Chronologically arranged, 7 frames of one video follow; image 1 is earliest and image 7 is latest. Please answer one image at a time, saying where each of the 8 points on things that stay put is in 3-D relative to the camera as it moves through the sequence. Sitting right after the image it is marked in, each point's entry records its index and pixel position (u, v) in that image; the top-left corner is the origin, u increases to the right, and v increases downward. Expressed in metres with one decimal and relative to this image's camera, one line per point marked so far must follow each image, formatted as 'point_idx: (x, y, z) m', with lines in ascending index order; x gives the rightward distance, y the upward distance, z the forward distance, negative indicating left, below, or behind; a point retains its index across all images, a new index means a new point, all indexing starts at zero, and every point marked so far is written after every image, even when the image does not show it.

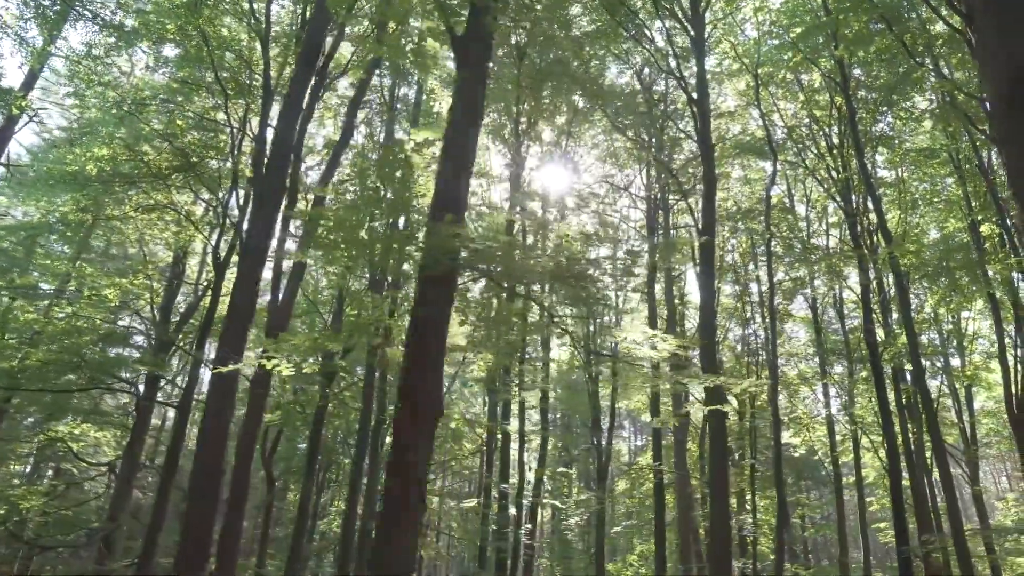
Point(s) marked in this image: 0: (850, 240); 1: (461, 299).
0: (+8.2, +1.2, +15.6) m
1: (-0.9, -0.2, +12.0) m
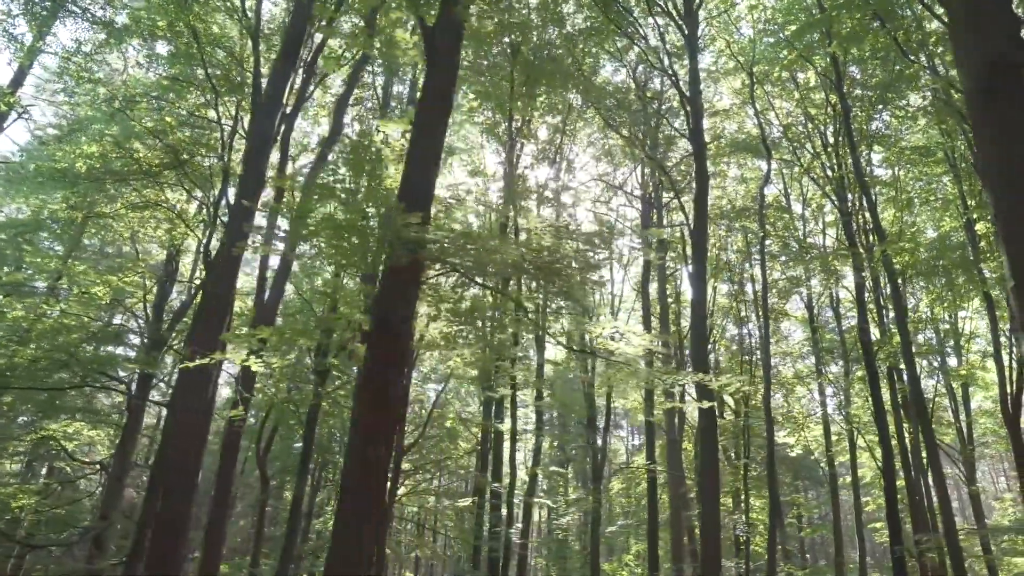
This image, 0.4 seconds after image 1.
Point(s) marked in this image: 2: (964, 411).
0: (+8.0, +1.2, +15.5) m
1: (-1.1, -0.2, +12.0) m
2: (+13.0, -3.5, +18.6) m
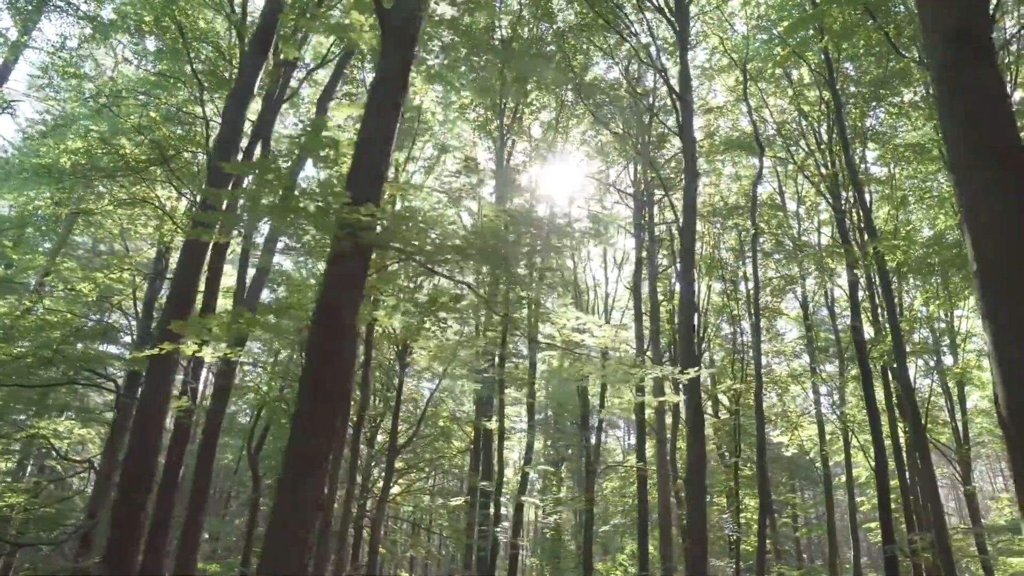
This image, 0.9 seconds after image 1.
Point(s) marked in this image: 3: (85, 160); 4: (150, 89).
0: (+7.9, +1.2, +15.4) m
1: (-1.3, -0.1, +11.9) m
2: (+12.9, -3.5, +18.5) m
3: (-6.6, +2.0, +10.0) m
4: (-6.2, +3.4, +11.0) m
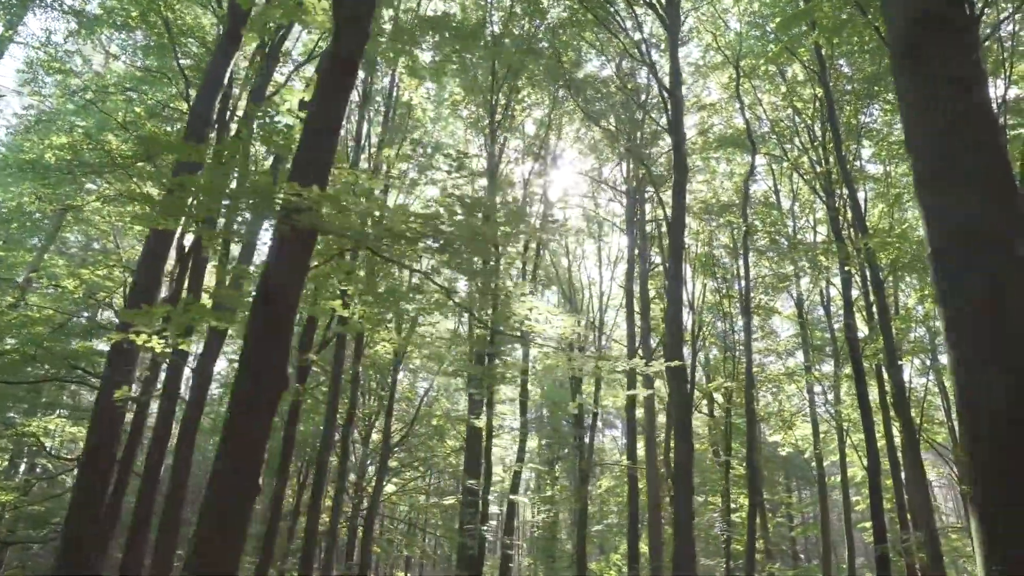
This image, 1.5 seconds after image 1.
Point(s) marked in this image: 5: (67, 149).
0: (+7.7, +1.3, +15.3) m
1: (-1.5, -0.1, +11.8) m
2: (+12.7, -3.5, +18.4) m
3: (-6.8, +2.0, +9.9) m
4: (-6.4, +3.5, +10.9) m
5: (-6.9, +2.2, +10.0) m
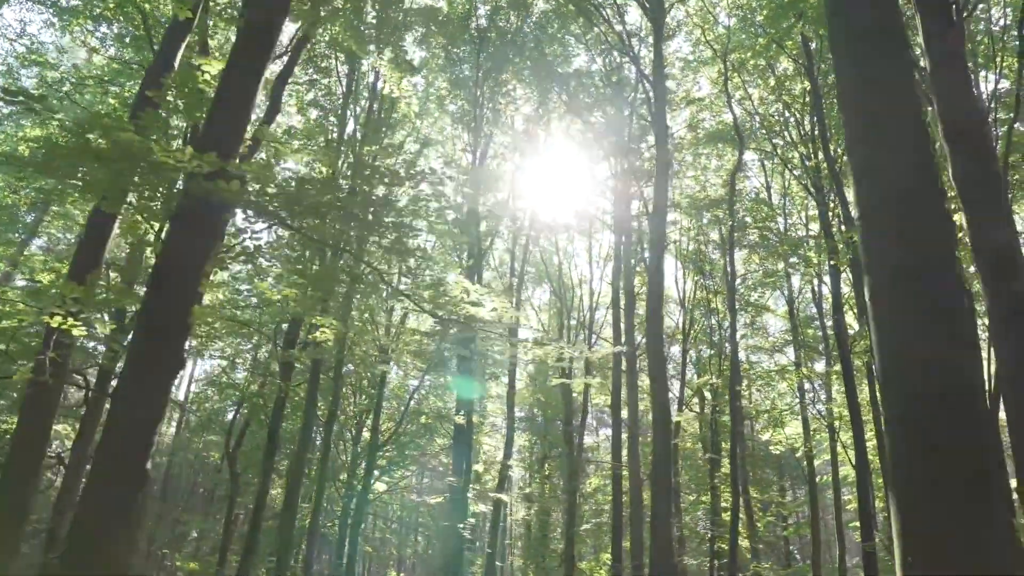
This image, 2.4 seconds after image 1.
0: (+7.4, +1.3, +15.2) m
1: (-1.8, 0.0, +11.7) m
2: (+12.4, -3.4, +18.2) m
3: (-7.1, +2.1, +9.8) m
4: (-6.7, +3.5, +10.8) m
5: (-7.2, +2.2, +9.9) m
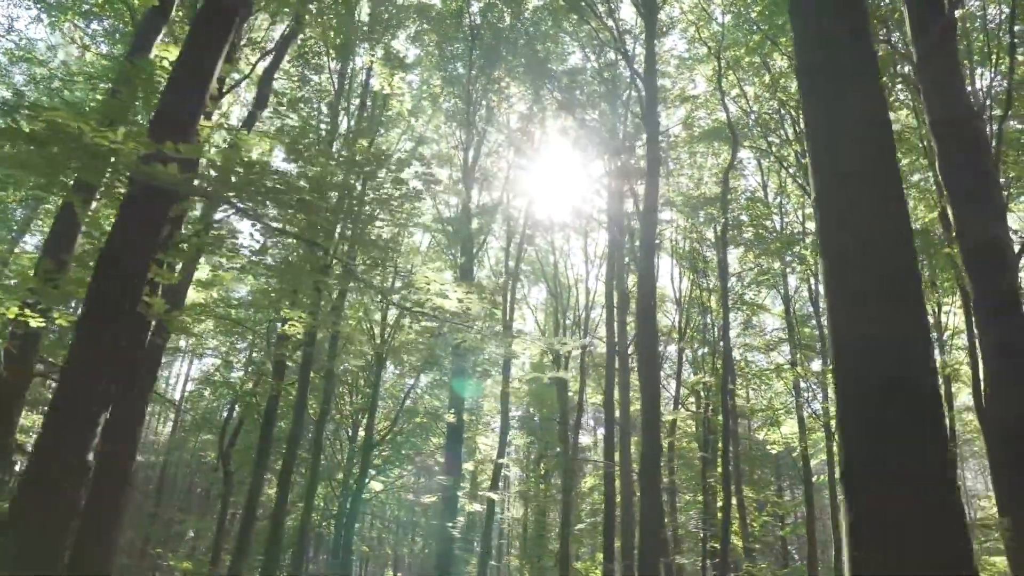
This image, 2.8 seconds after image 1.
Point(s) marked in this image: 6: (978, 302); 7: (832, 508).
0: (+7.2, +1.4, +15.1) m
1: (-1.9, 0.0, +11.6) m
2: (+12.3, -3.4, +18.1) m
3: (-7.3, +2.2, +9.7) m
4: (-6.8, +3.6, +10.8) m
5: (-7.4, +2.3, +9.9) m
6: (+3.6, -0.1, +5.0) m
7: (+8.0, -5.5, +16.2) m
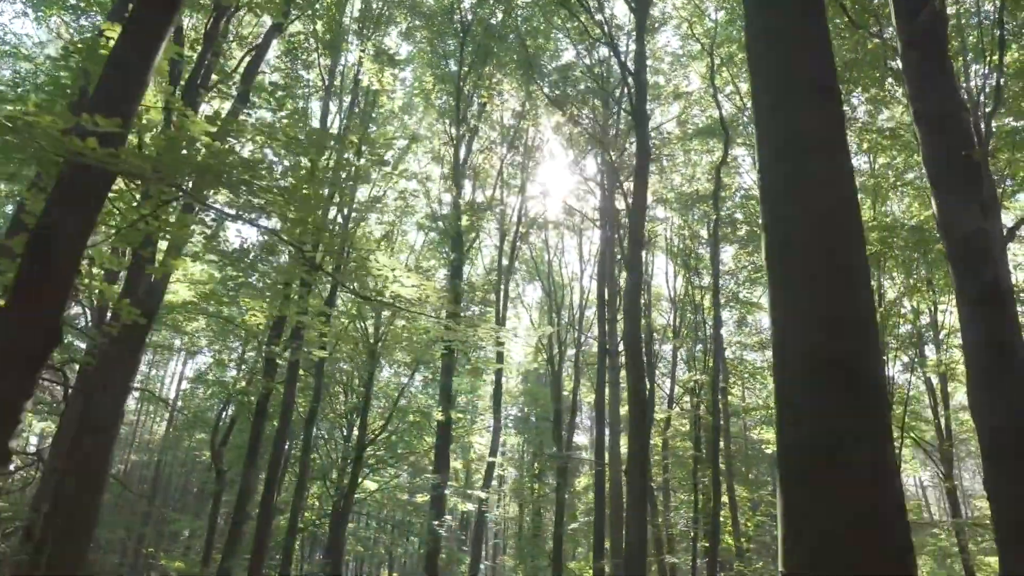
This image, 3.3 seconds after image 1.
0: (+7.1, +1.4, +15.0) m
1: (-2.1, +0.1, +11.6) m
2: (+12.1, -3.3, +18.1) m
3: (-7.4, +2.2, +9.7) m
4: (-7.0, +3.6, +10.7) m
5: (-7.5, +2.3, +9.8) m
6: (+3.5, -0.1, +4.9) m
7: (+7.9, -5.5, +16.1) m
